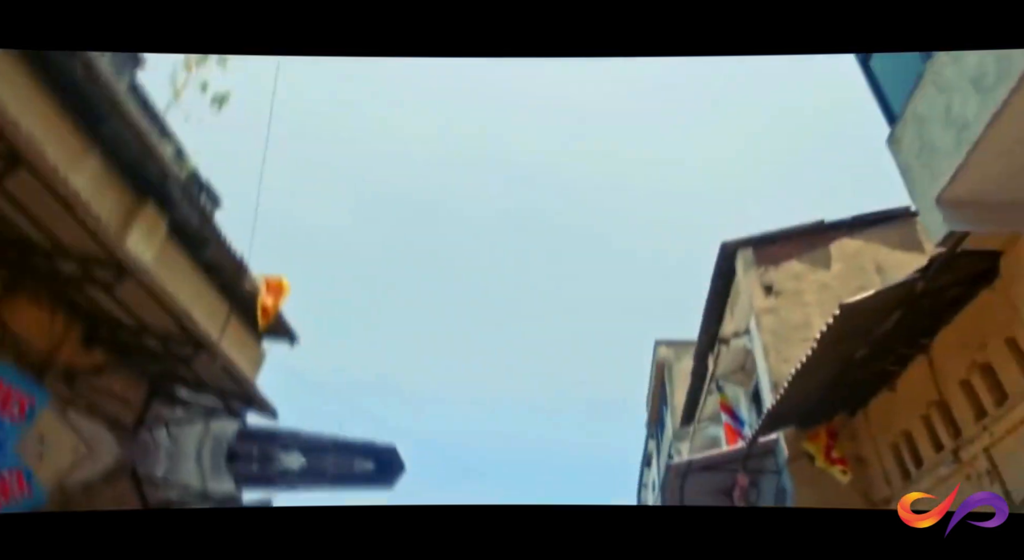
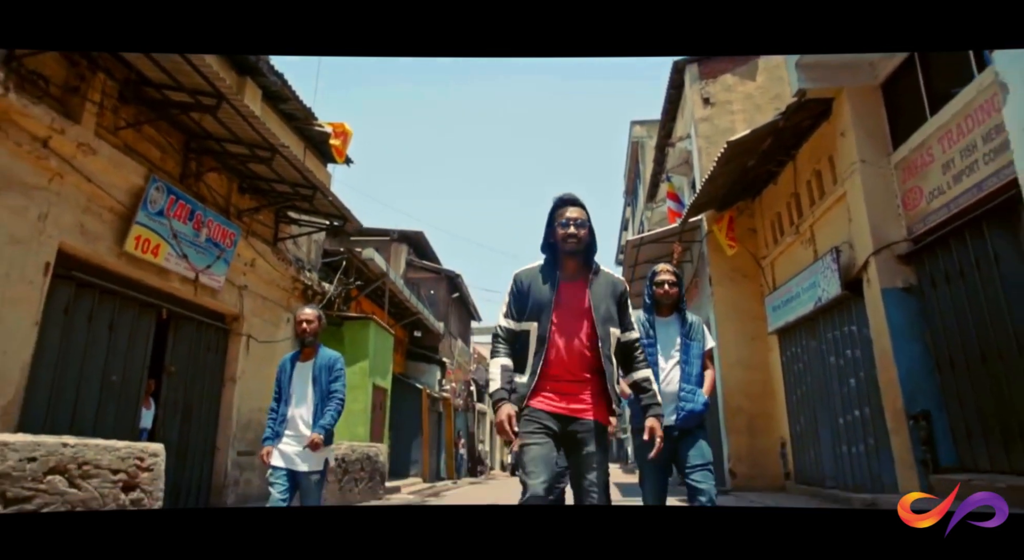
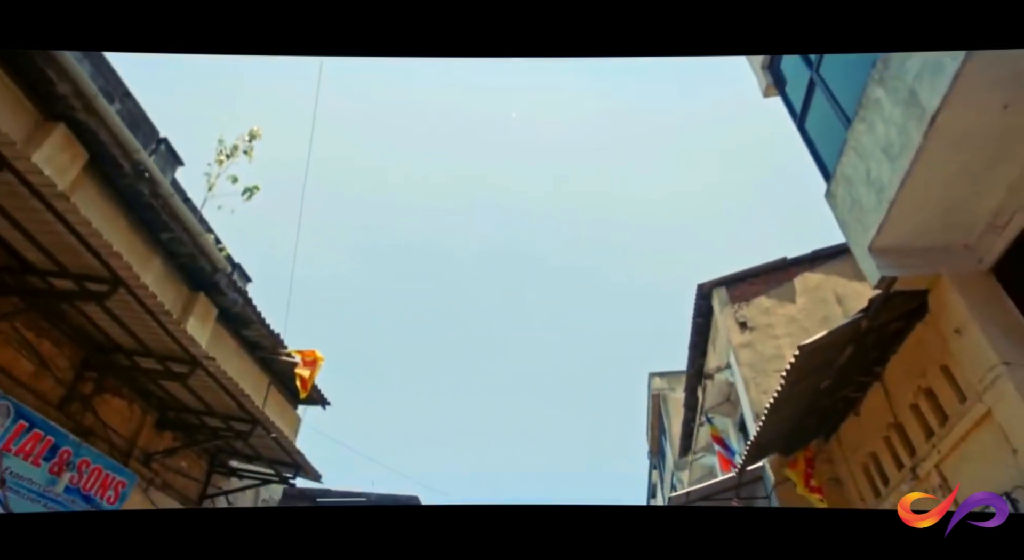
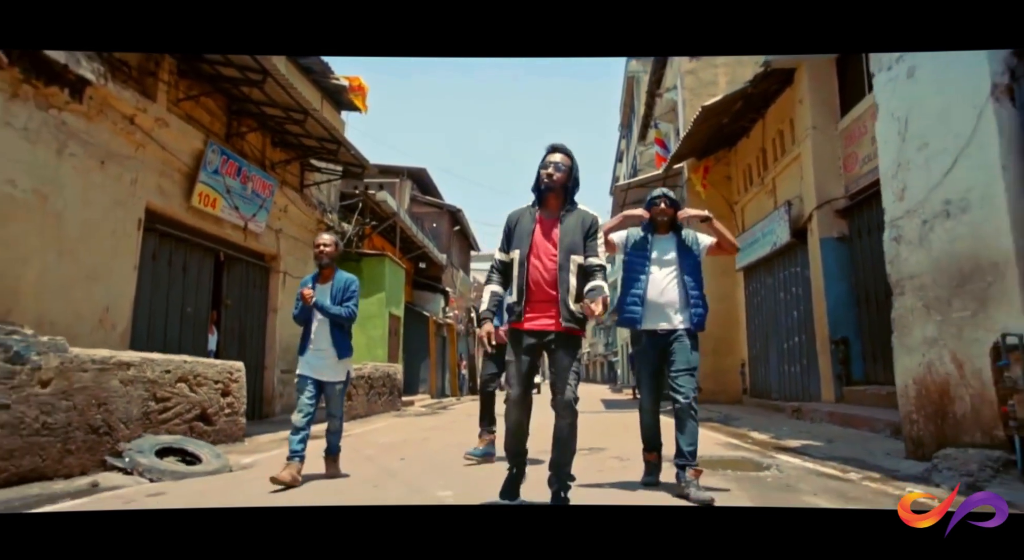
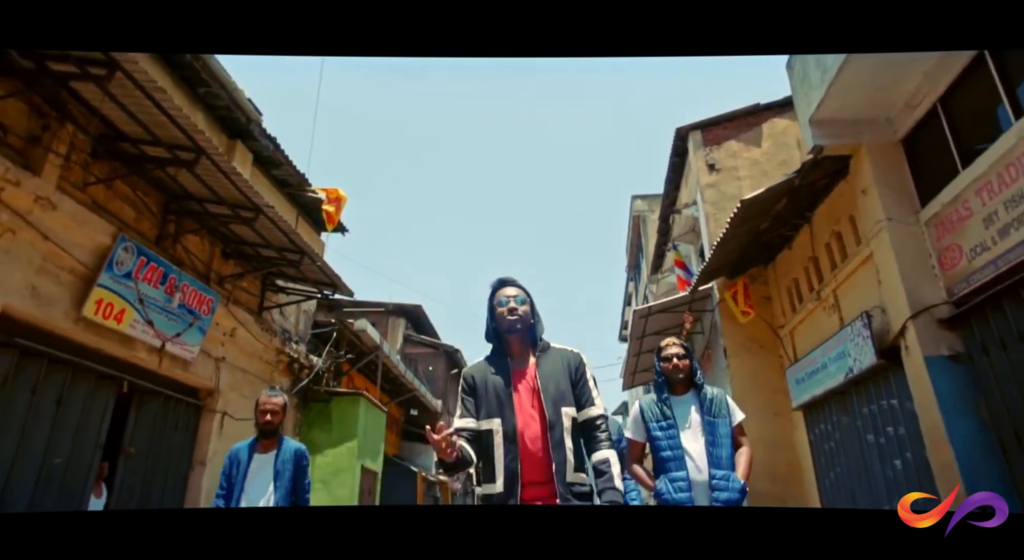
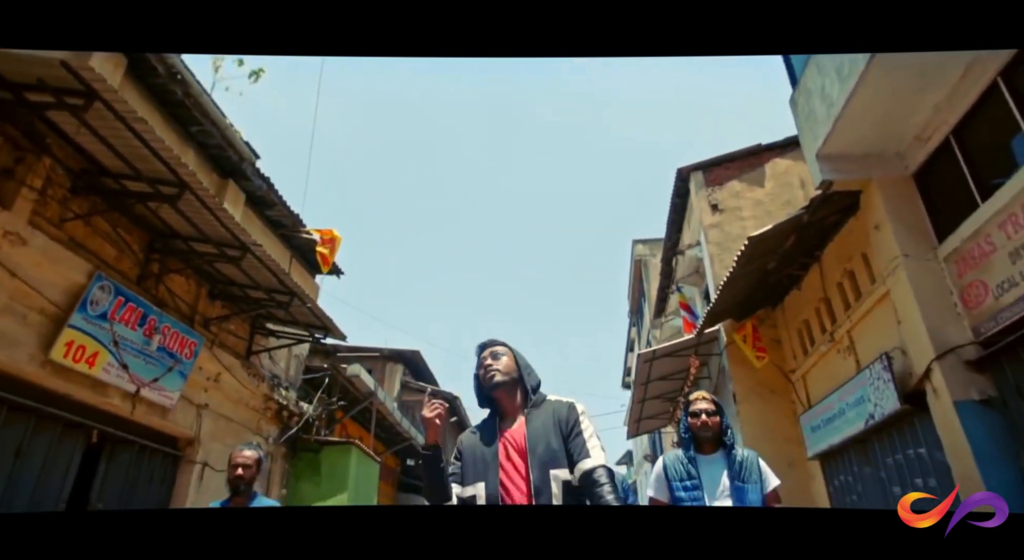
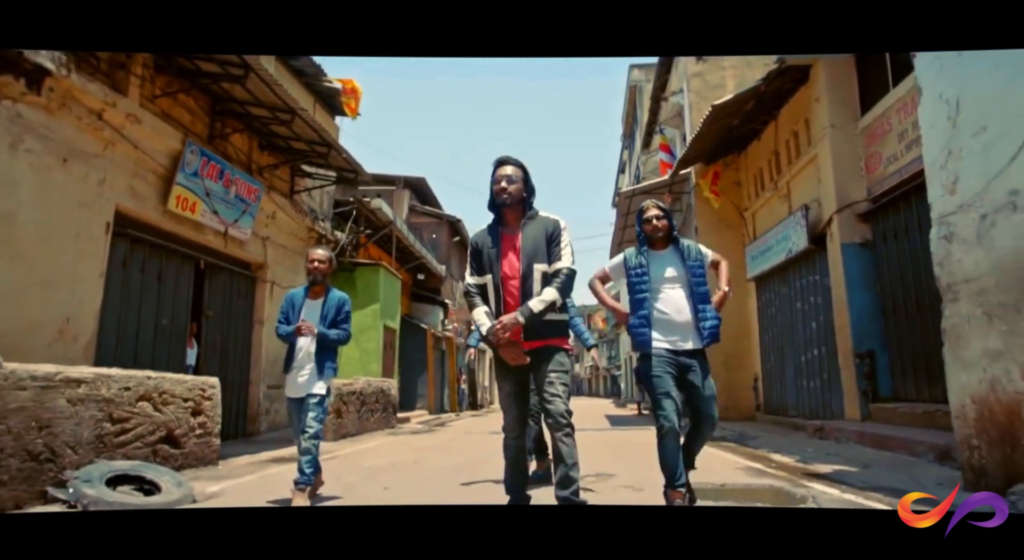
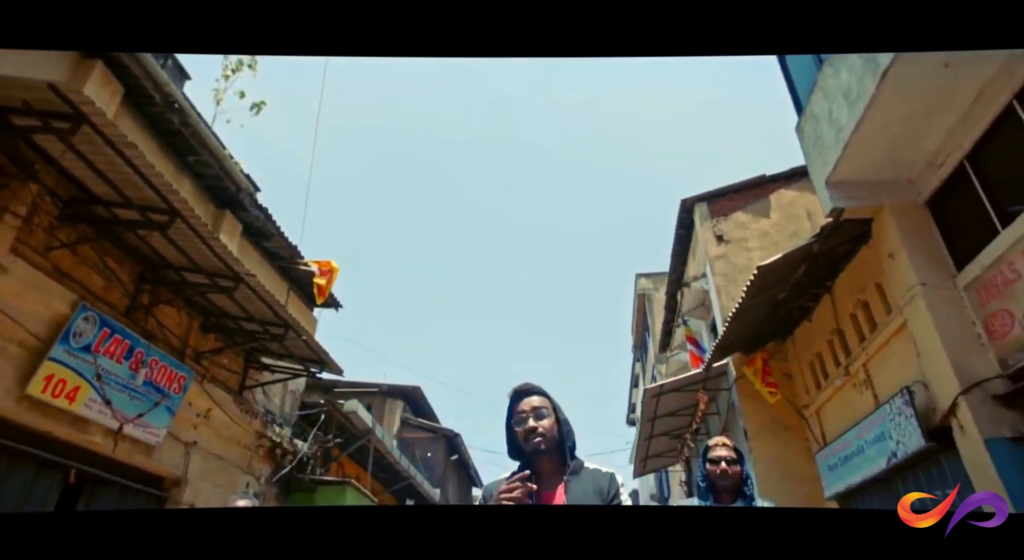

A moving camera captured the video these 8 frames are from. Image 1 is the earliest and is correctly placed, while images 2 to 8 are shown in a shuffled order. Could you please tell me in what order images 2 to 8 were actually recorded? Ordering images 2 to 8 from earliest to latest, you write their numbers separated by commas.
3, 8, 6, 5, 2, 7, 4
